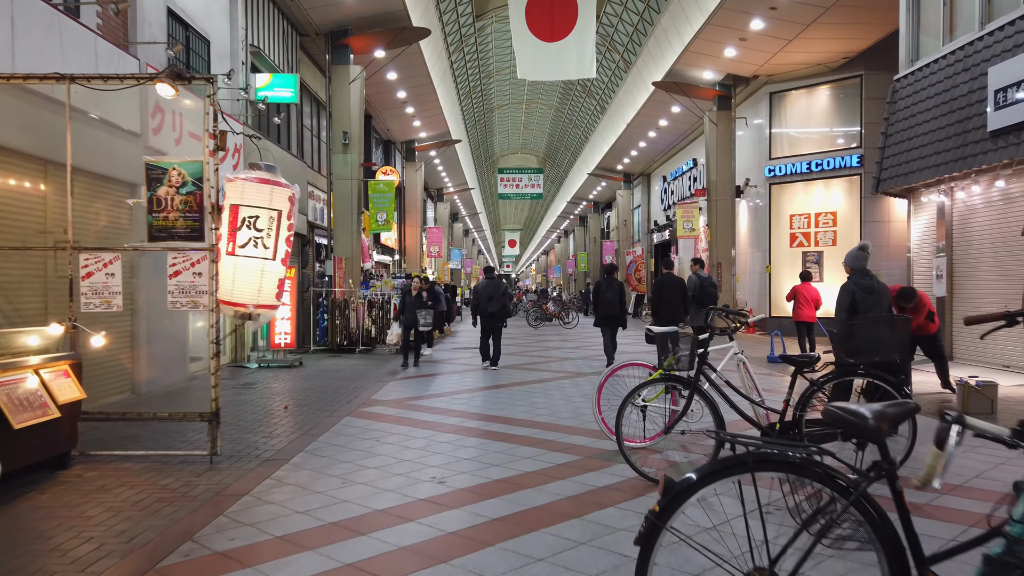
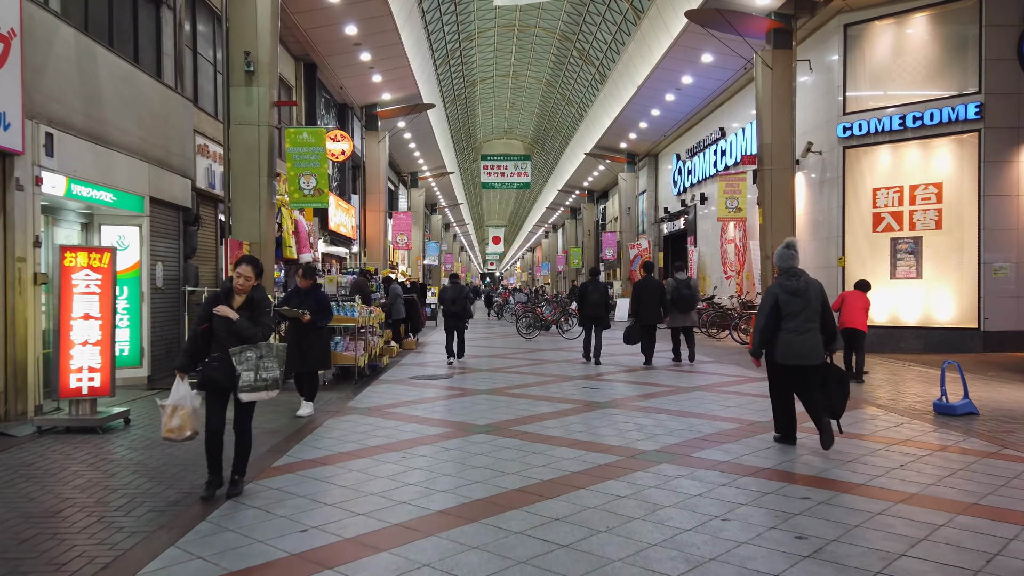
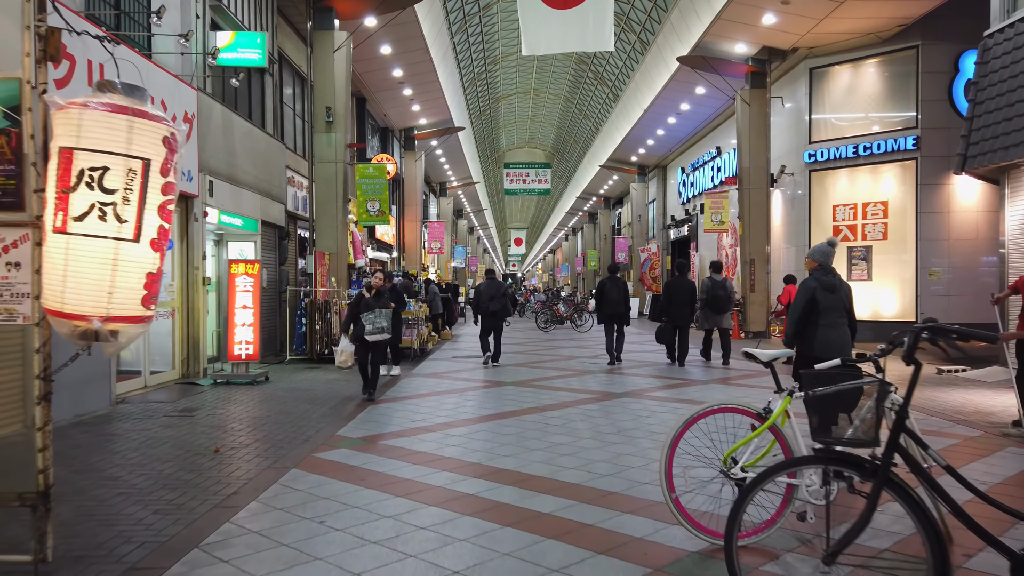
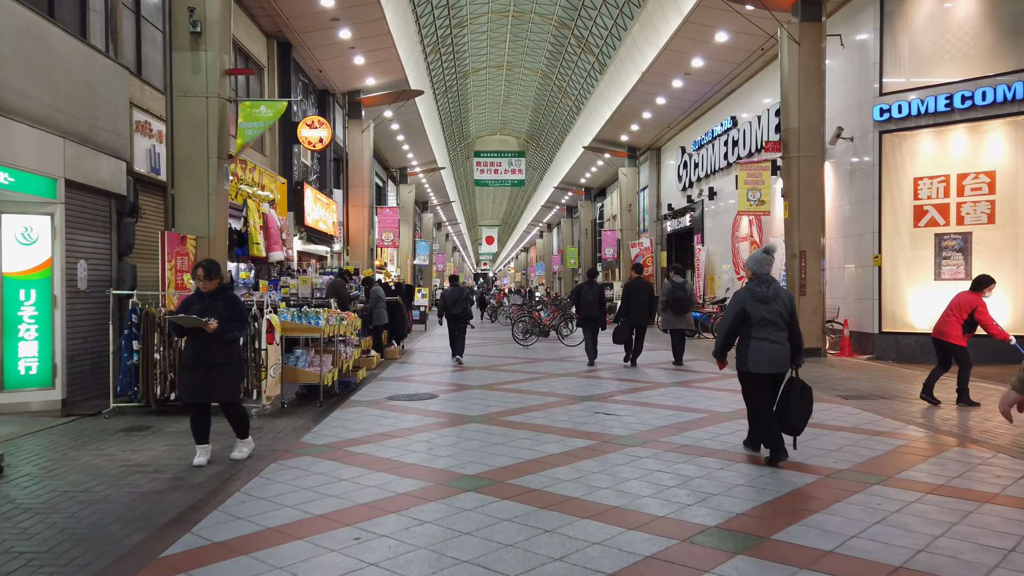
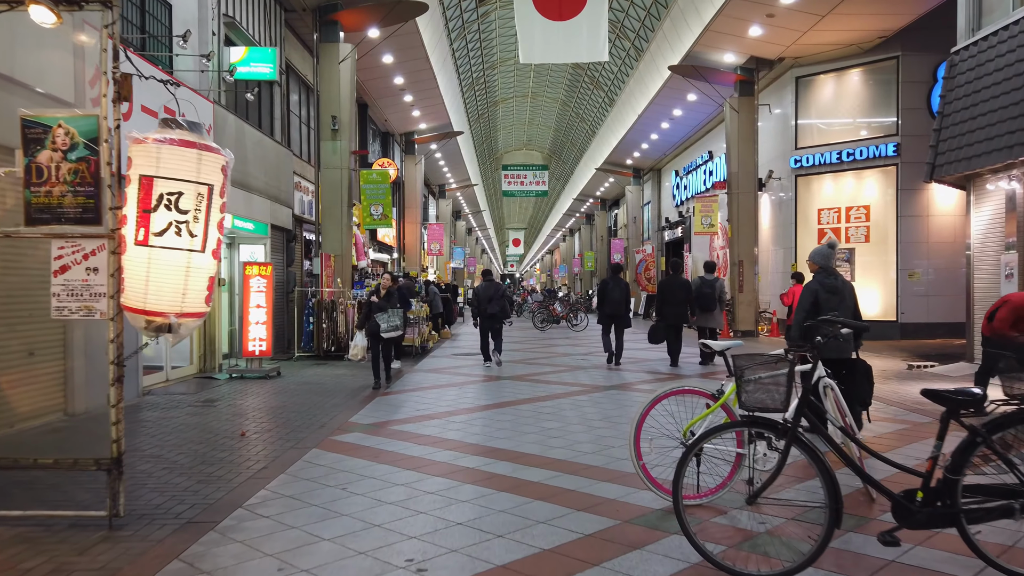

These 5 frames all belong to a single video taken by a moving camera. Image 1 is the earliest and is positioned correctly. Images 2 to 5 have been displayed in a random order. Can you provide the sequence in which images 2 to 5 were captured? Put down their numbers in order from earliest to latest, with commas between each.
5, 3, 2, 4
